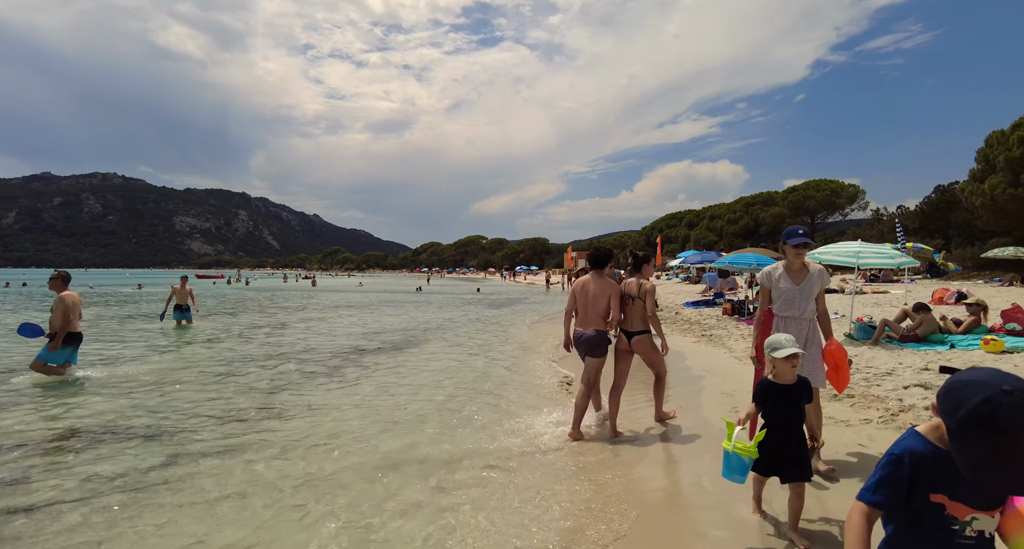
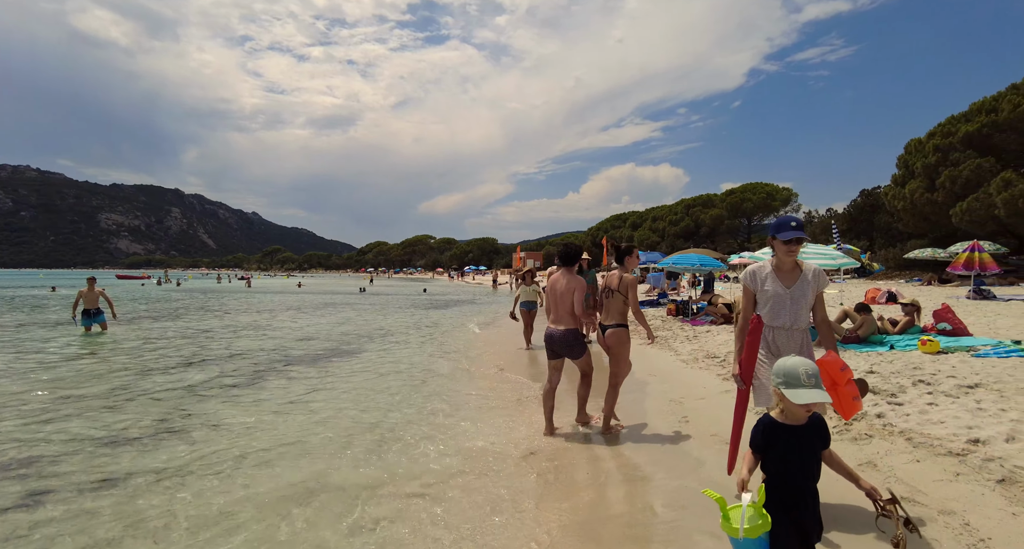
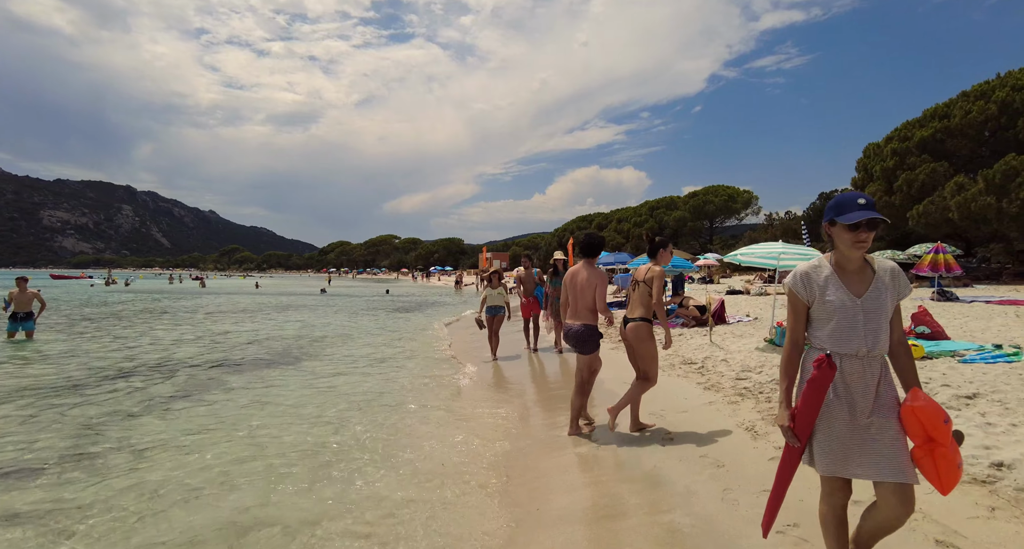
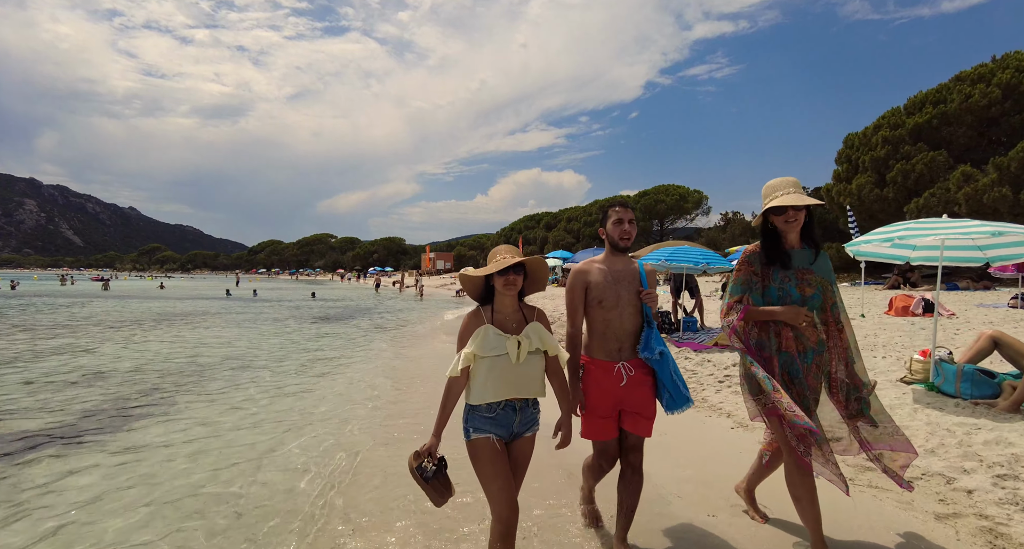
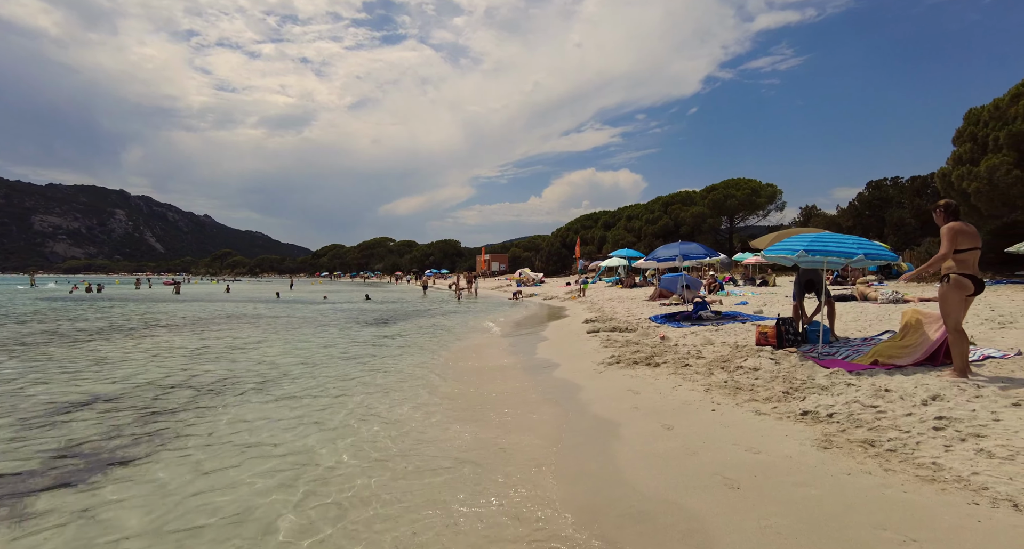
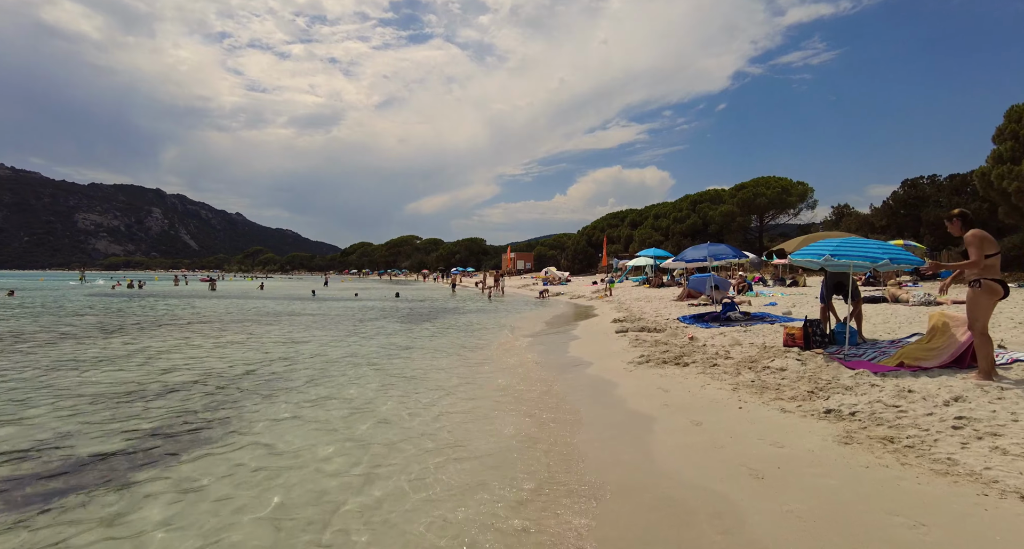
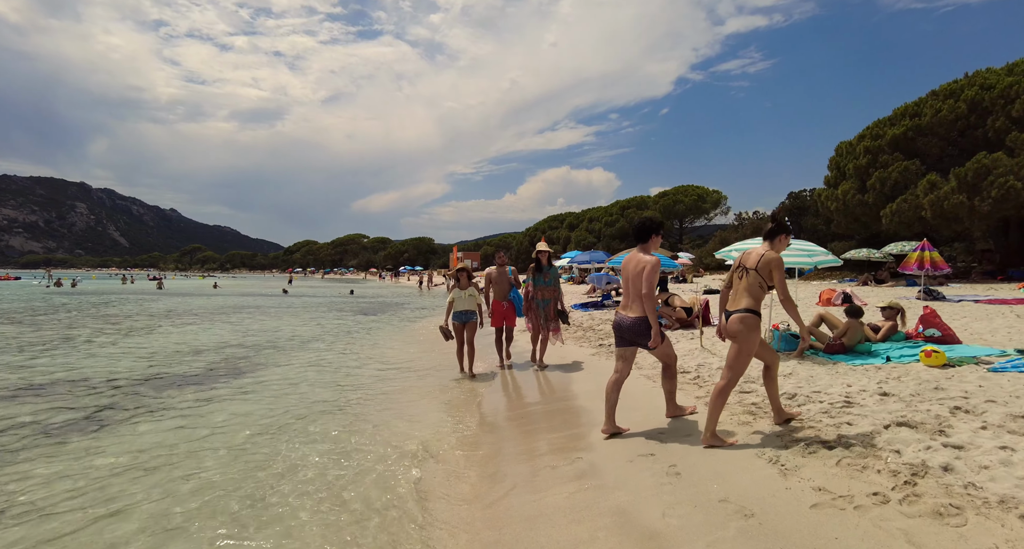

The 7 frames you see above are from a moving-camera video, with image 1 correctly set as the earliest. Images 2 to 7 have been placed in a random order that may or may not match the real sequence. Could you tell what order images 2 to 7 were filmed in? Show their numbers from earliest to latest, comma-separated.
2, 3, 7, 4, 6, 5
